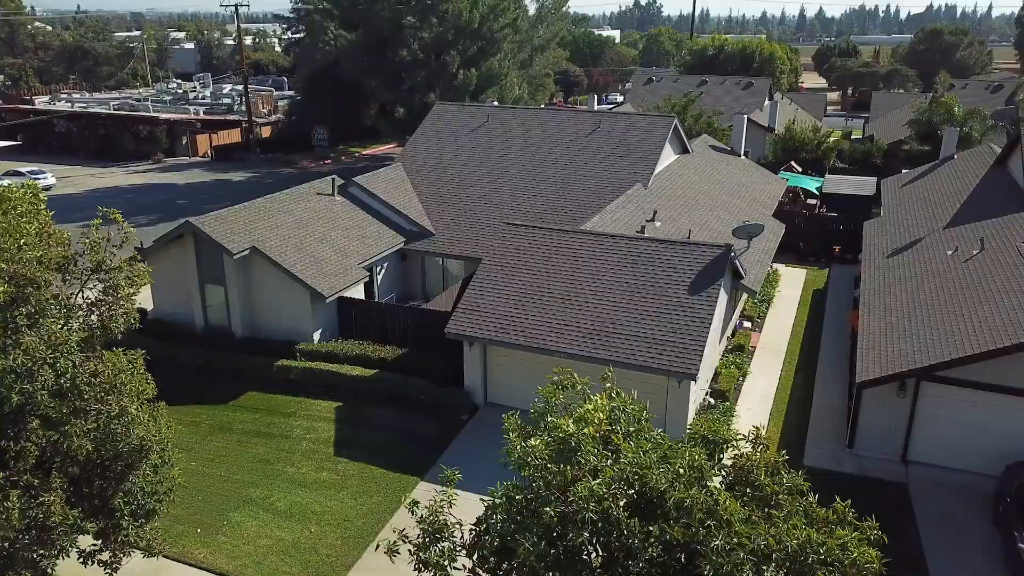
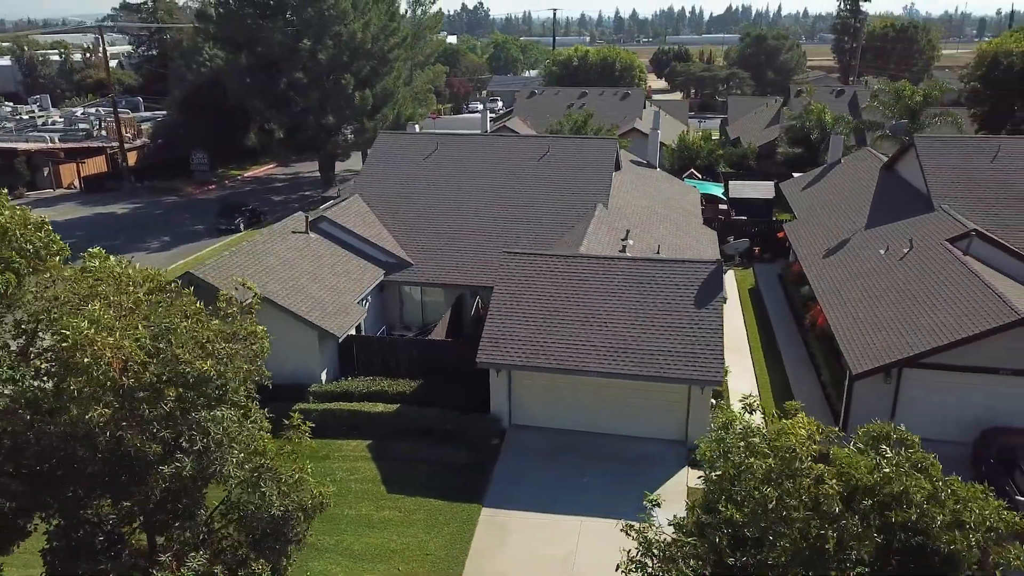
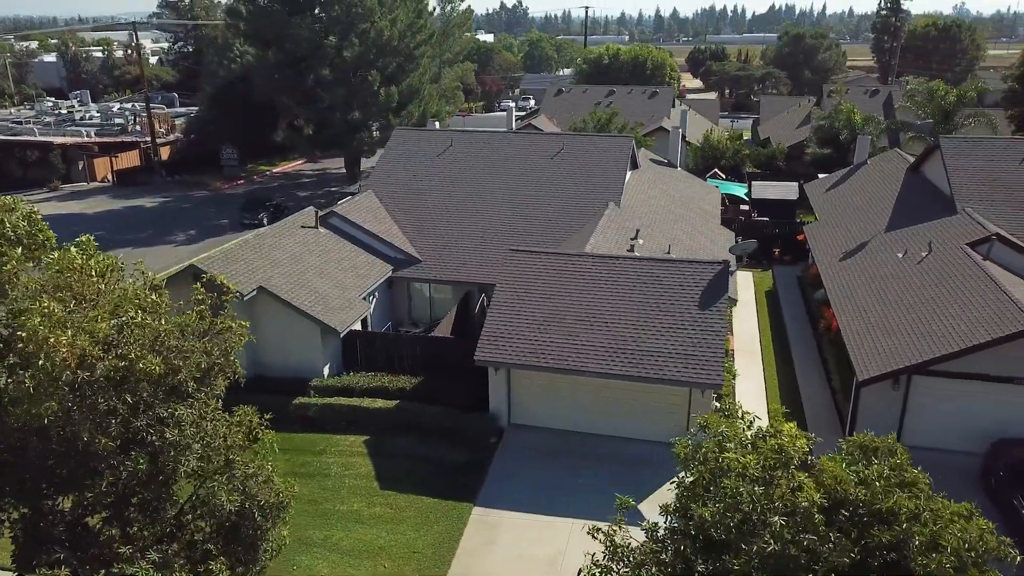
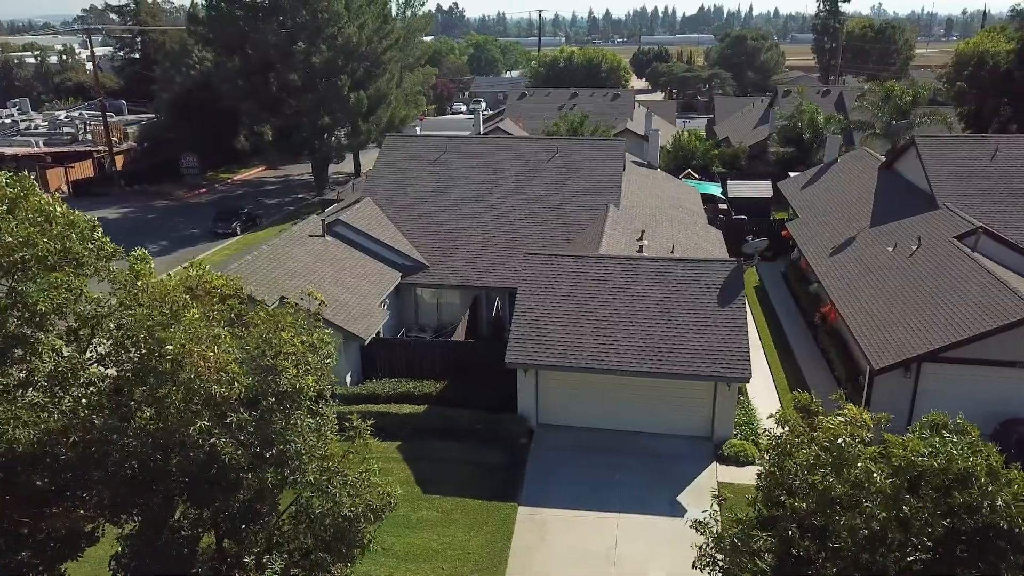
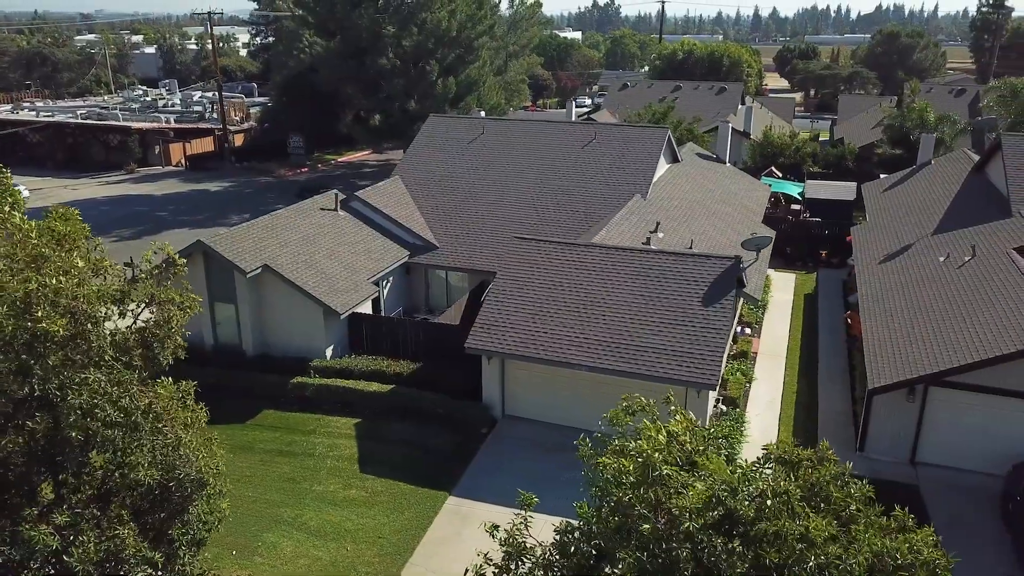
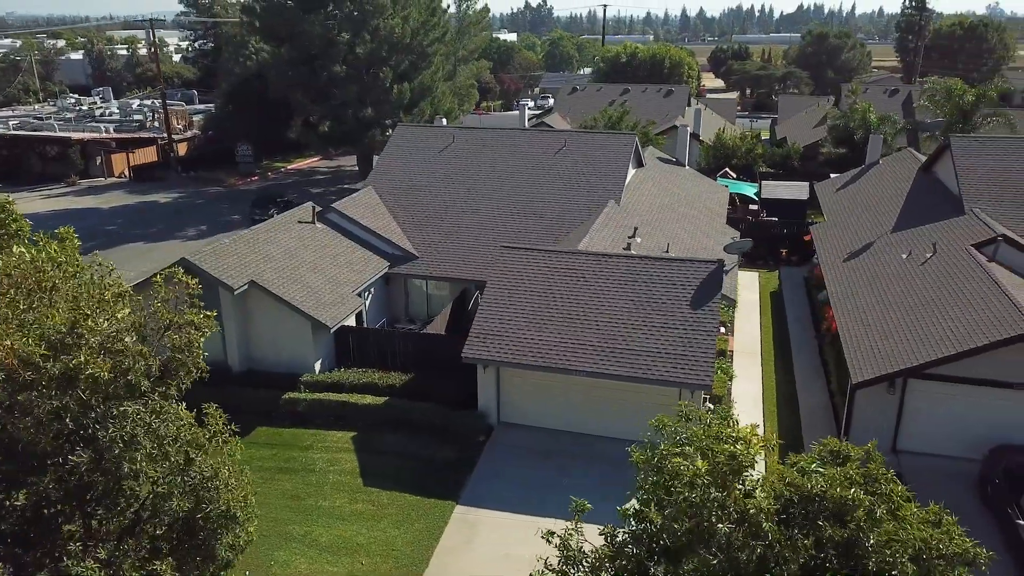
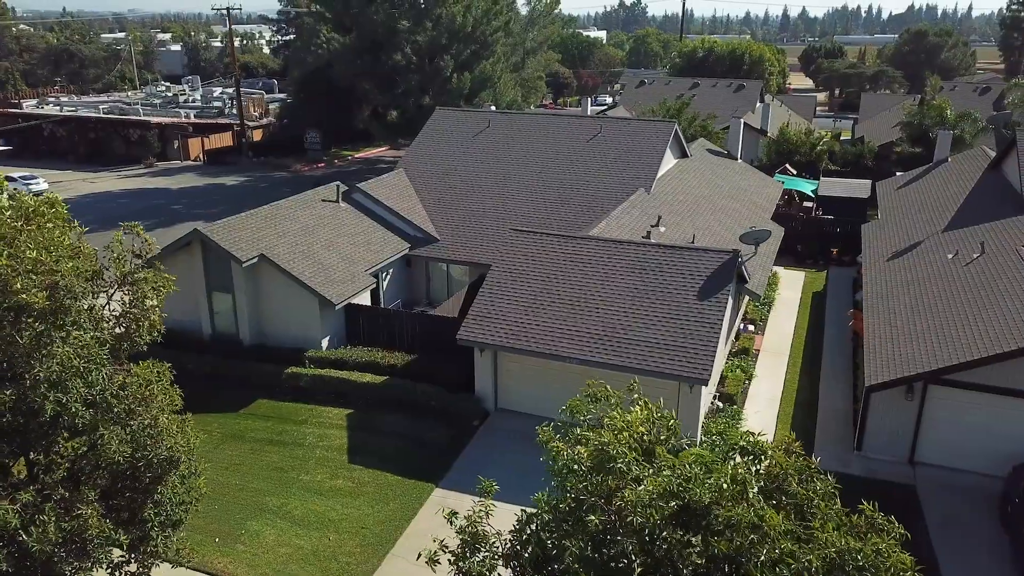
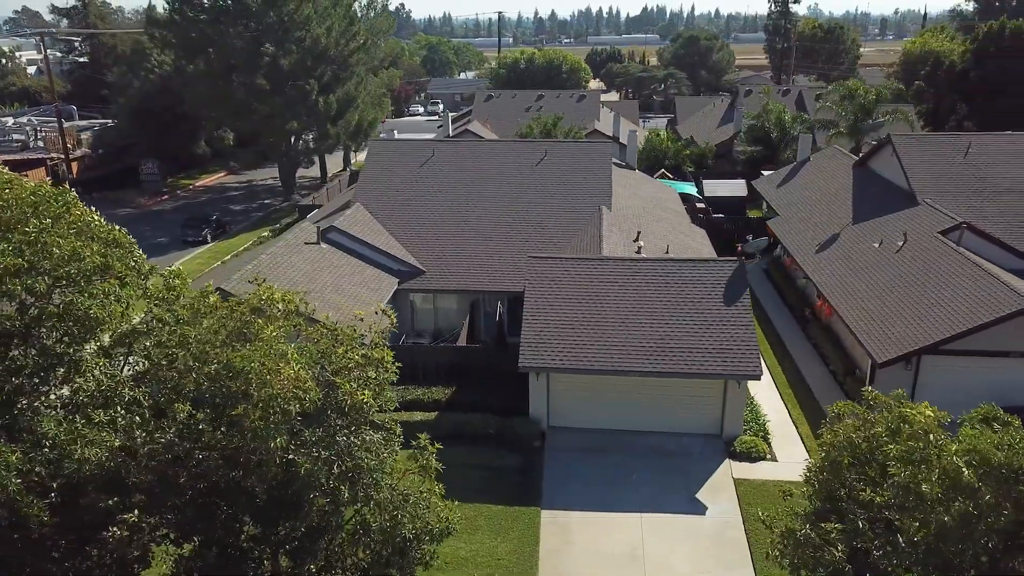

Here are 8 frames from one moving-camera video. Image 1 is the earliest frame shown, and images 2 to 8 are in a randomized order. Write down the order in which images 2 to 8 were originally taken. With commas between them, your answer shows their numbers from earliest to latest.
7, 5, 6, 3, 2, 4, 8
